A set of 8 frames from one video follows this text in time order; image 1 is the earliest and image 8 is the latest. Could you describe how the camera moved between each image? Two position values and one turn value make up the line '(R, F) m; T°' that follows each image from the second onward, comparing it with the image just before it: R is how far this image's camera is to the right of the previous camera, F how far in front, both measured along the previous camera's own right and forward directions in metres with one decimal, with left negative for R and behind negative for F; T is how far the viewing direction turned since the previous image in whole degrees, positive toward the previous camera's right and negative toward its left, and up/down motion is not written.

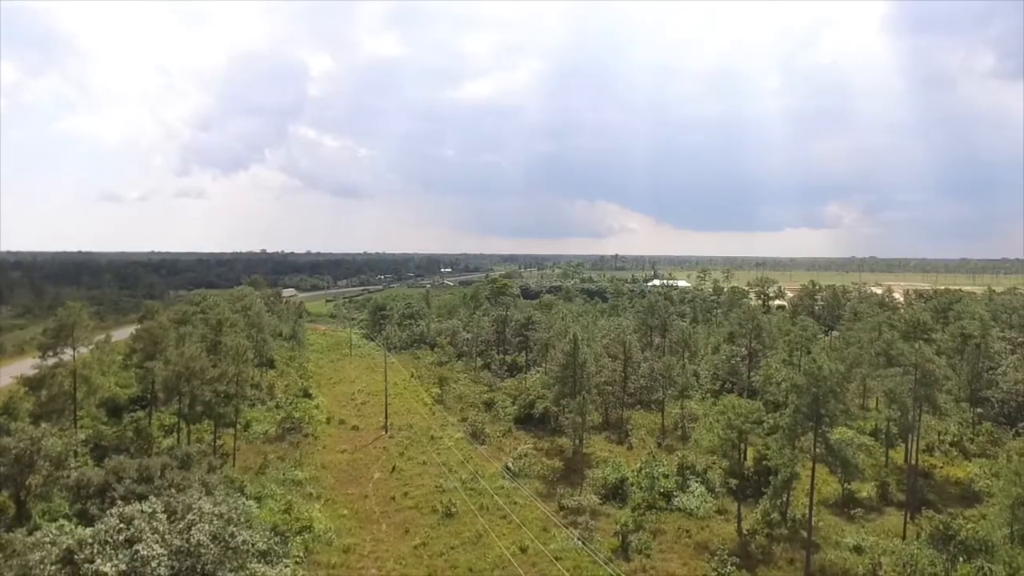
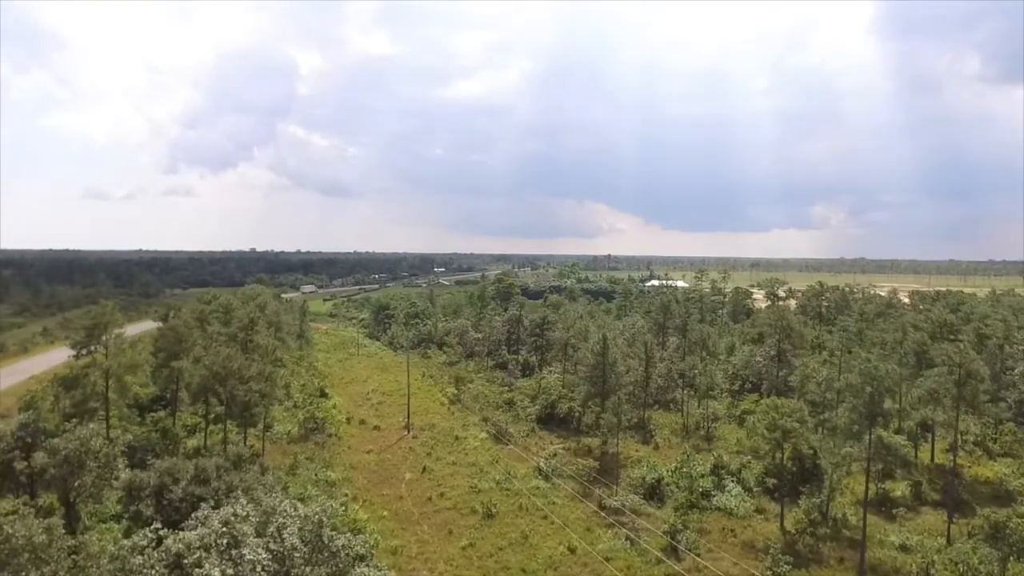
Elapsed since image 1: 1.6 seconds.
(-2.4, +0.2) m; +1°
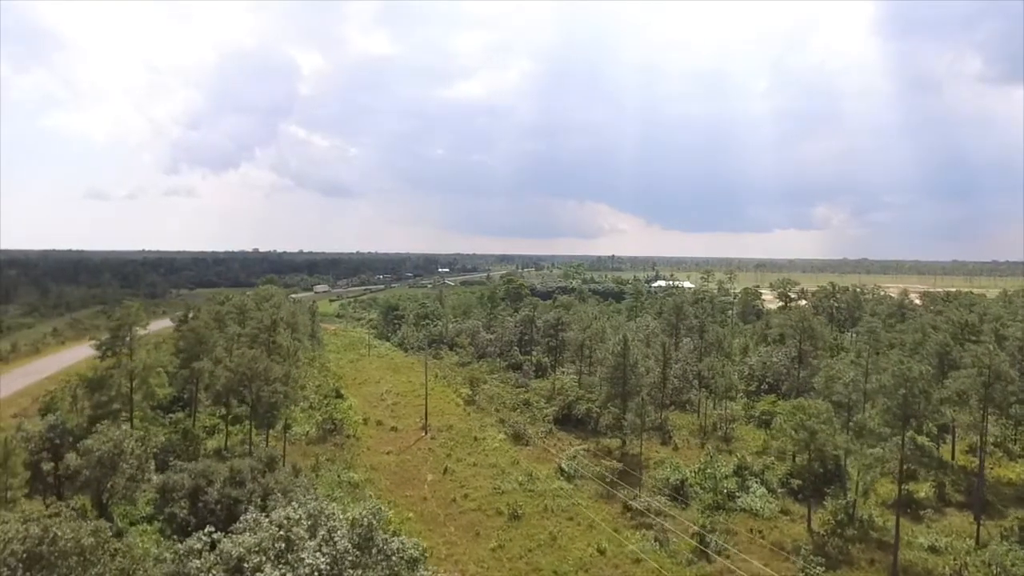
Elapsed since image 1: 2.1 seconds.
(-1.1, 0.0) m; 0°
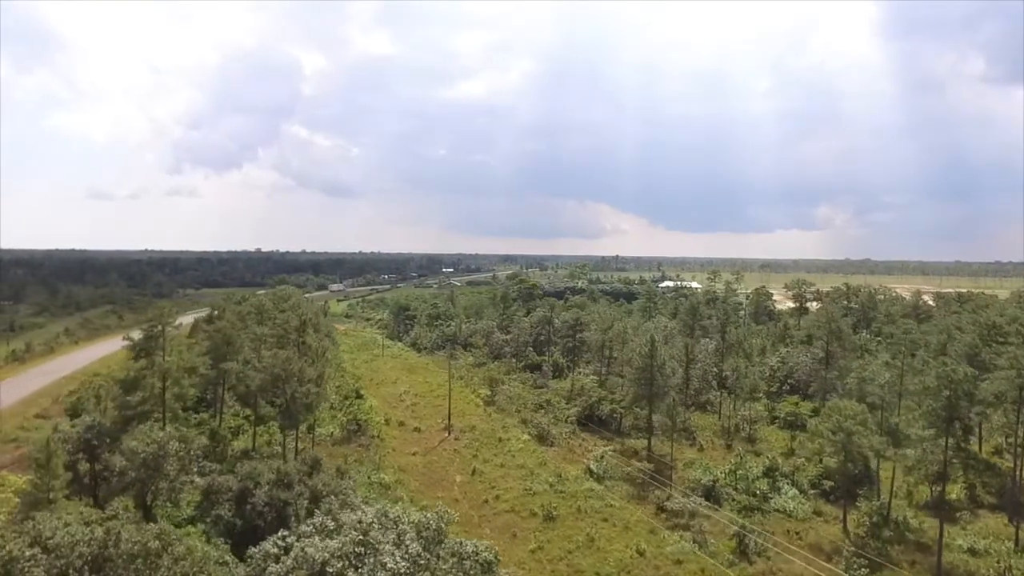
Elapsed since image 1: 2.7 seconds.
(-1.5, 0.0) m; 0°
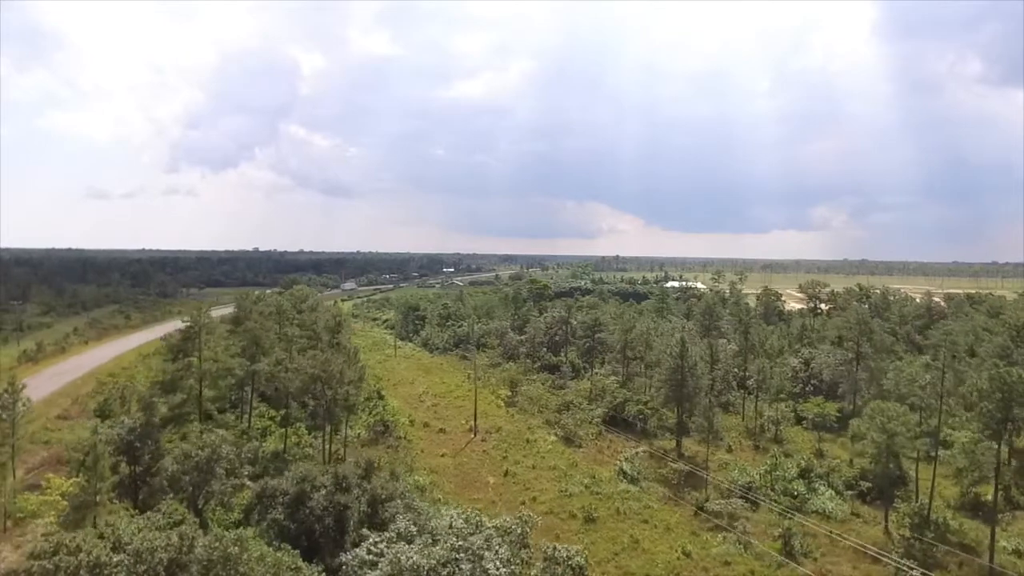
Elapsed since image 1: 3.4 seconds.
(-2.0, +0.1) m; 0°
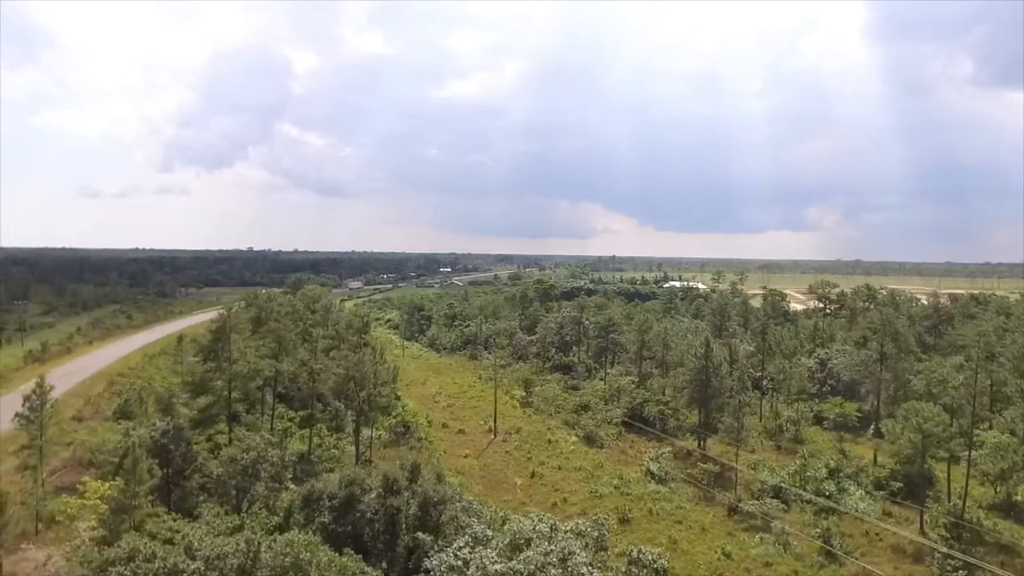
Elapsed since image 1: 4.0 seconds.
(-1.8, +0.2) m; +1°
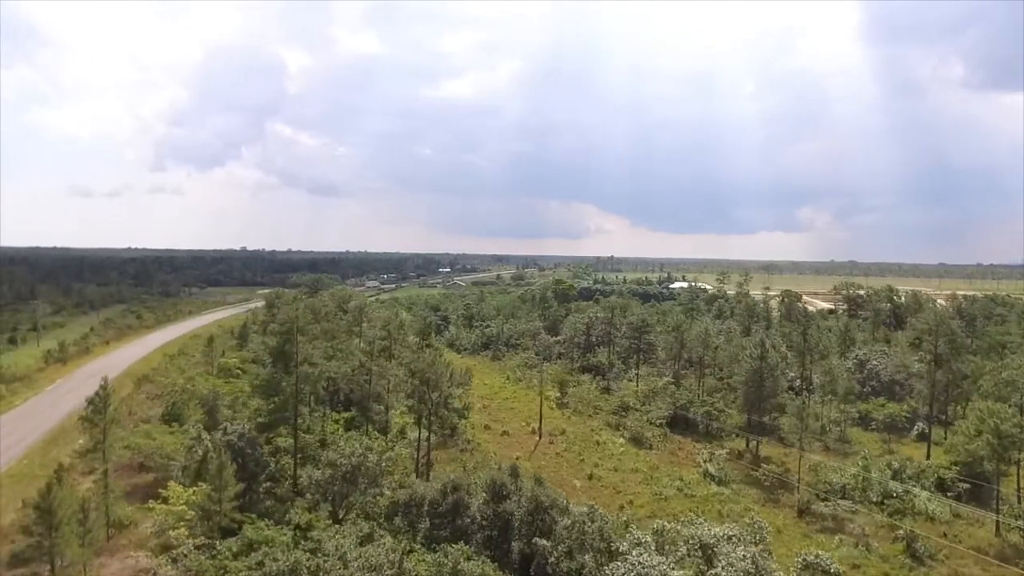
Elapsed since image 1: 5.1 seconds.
(-3.6, +0.4) m; +1°
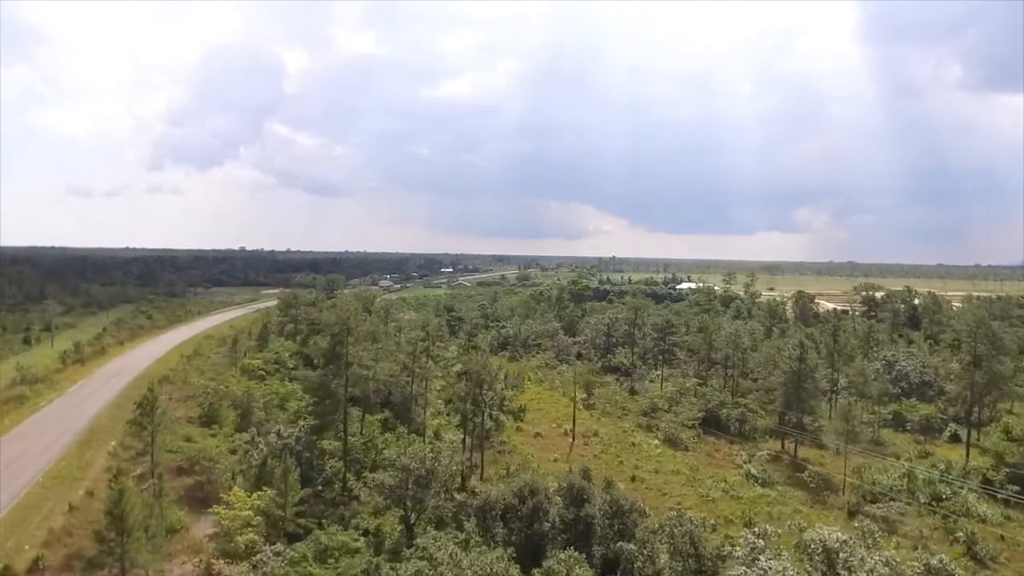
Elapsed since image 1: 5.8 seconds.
(-2.4, +0.2) m; 0°
